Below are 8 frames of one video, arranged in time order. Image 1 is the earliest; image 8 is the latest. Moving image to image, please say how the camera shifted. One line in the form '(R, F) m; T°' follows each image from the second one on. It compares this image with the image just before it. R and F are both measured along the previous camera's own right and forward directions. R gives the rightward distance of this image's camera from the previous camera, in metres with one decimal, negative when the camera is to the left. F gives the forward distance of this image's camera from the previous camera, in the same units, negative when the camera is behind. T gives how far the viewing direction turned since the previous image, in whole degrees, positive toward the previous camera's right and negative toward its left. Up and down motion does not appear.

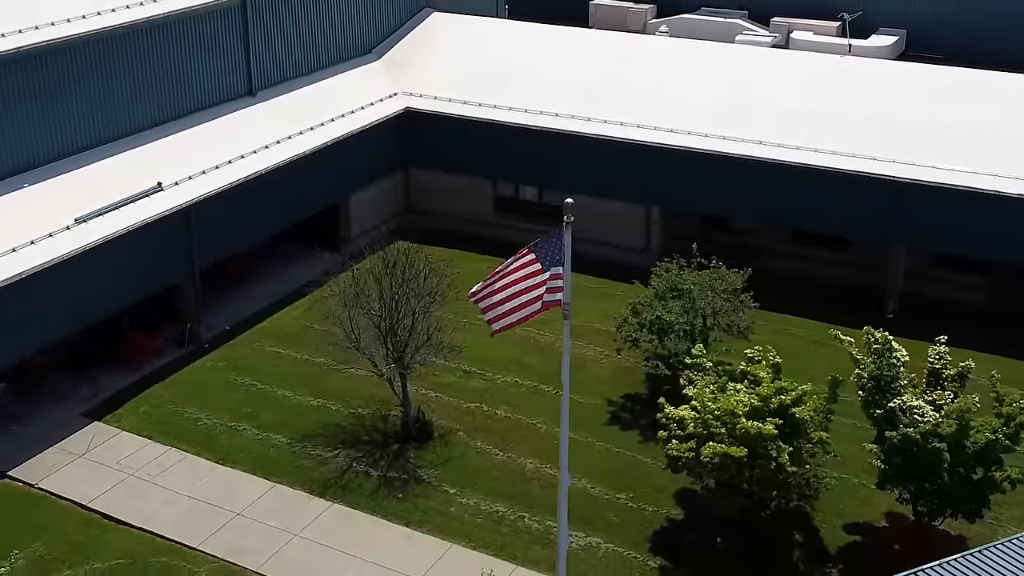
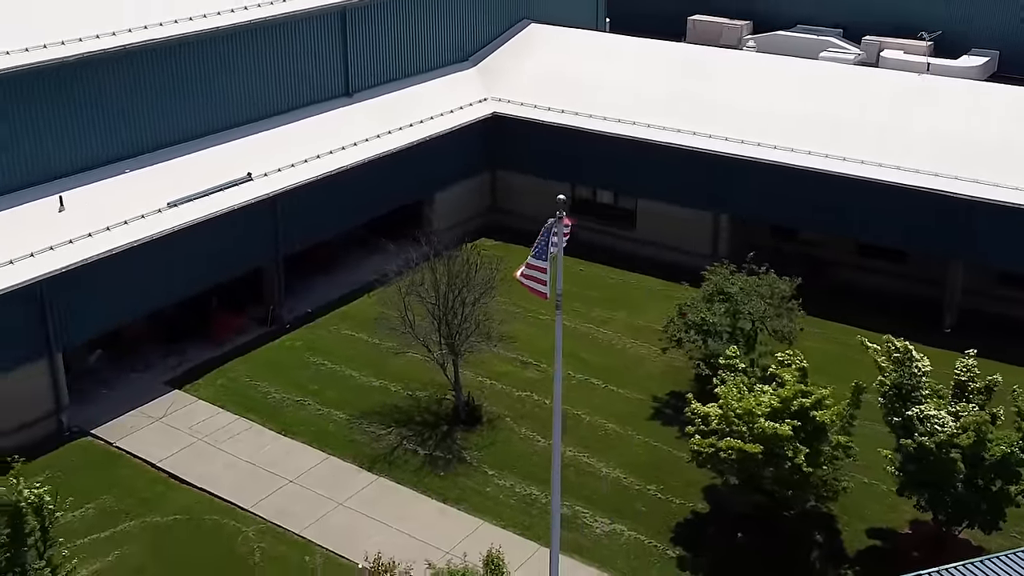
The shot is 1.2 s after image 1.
(+1.7, -0.9) m; -7°
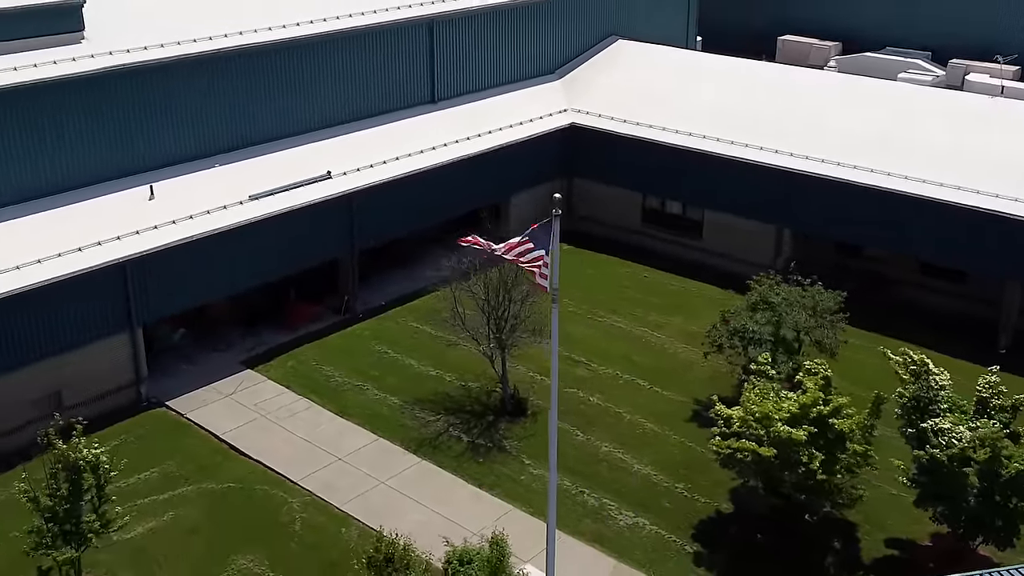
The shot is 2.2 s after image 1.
(+1.7, -0.9) m; -7°
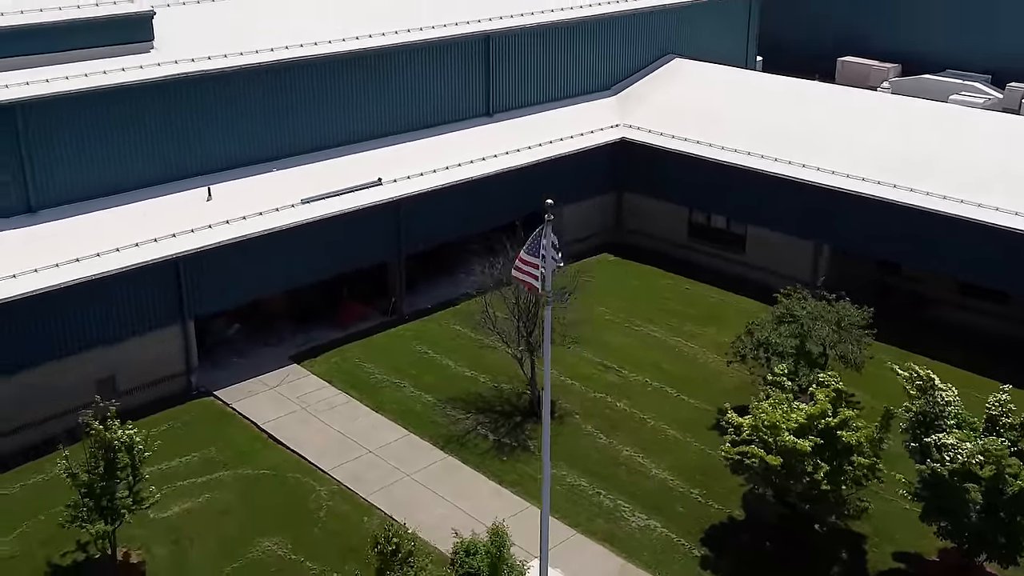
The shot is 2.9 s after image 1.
(+1.4, -0.7) m; -5°
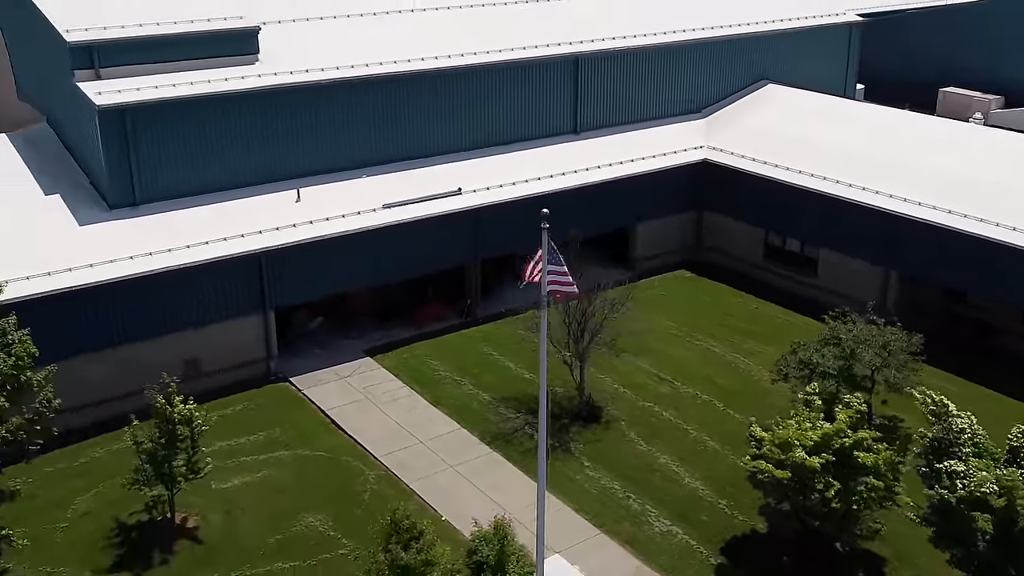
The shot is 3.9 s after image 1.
(+2.4, -0.9) m; -8°
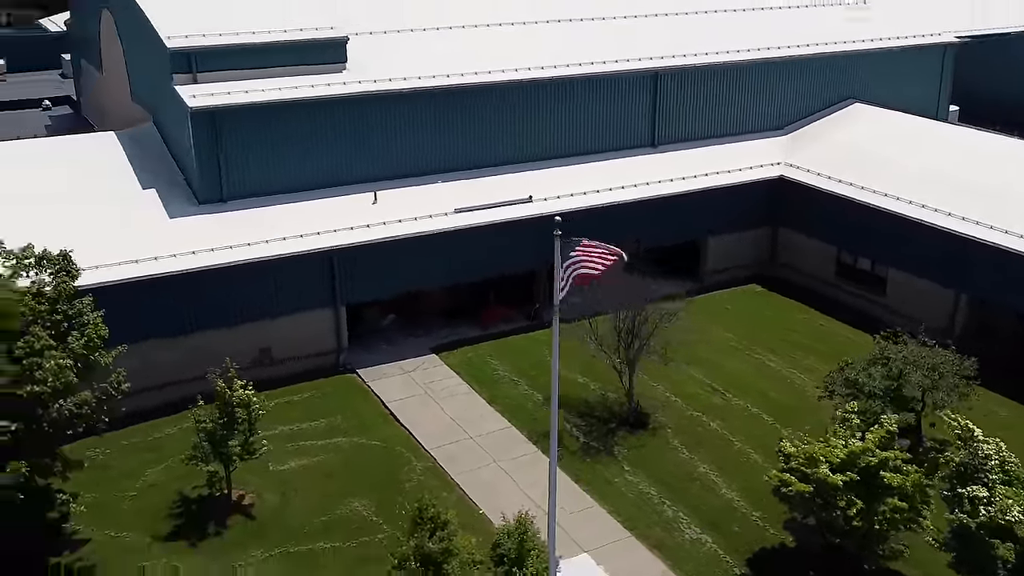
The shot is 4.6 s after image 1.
(+2.1, -0.7) m; -8°
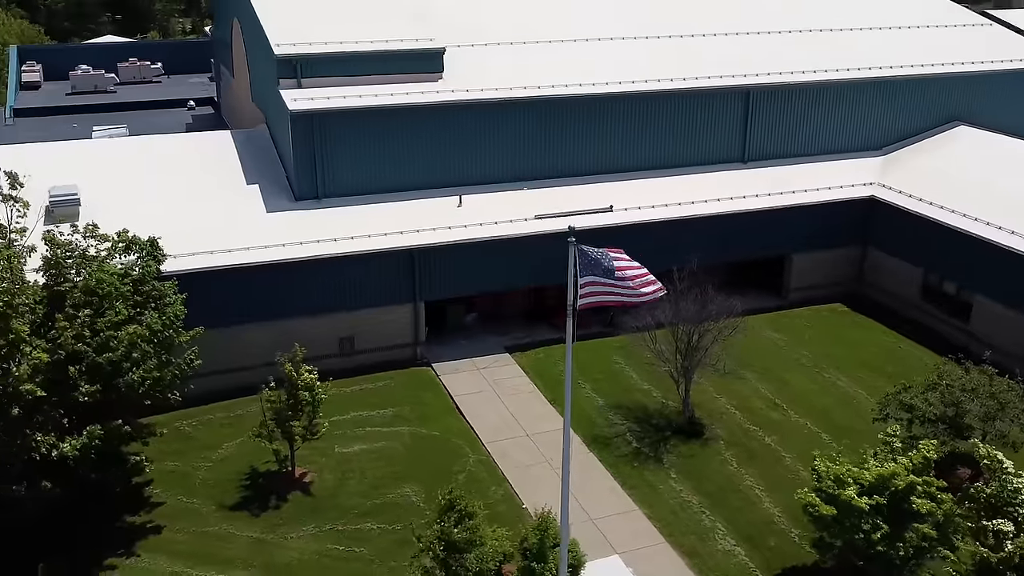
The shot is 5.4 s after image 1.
(+3.1, -0.6) m; -10°
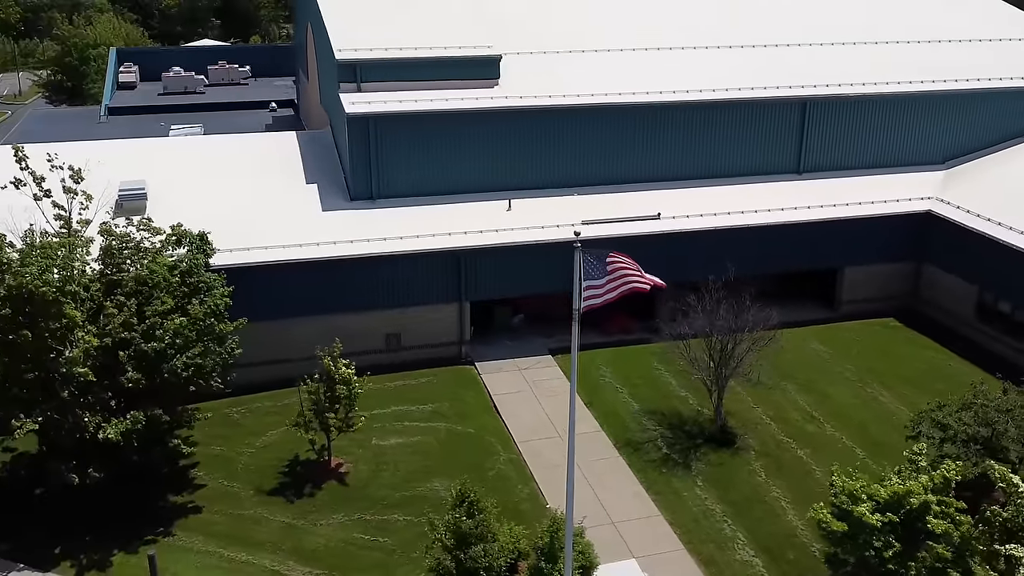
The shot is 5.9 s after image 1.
(+2.1, -0.2) m; -6°
